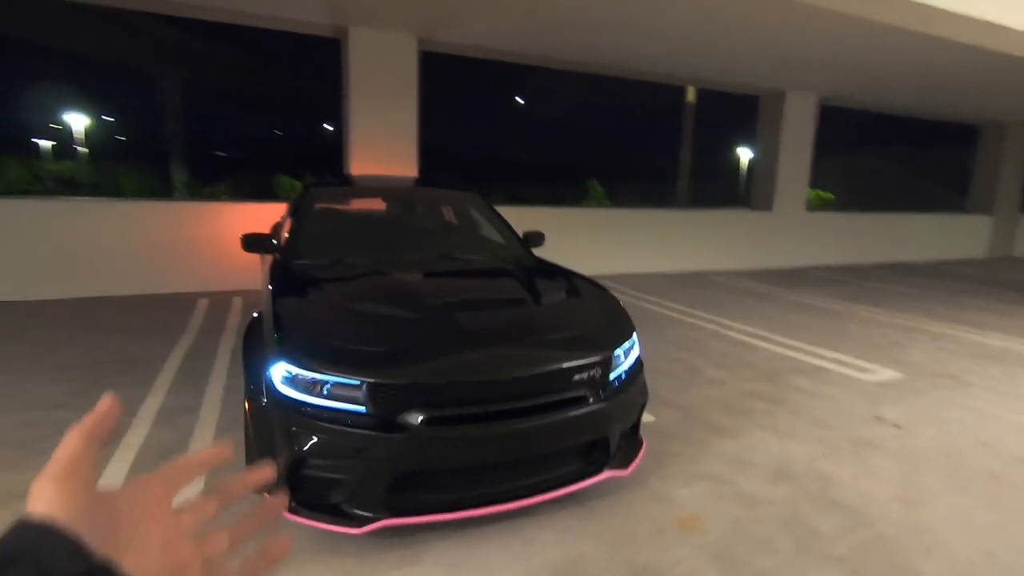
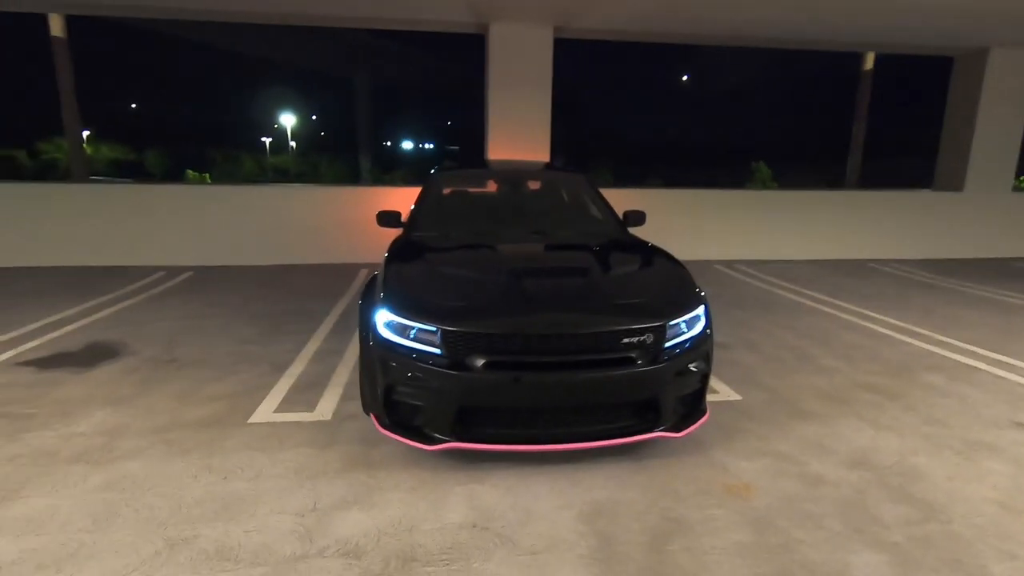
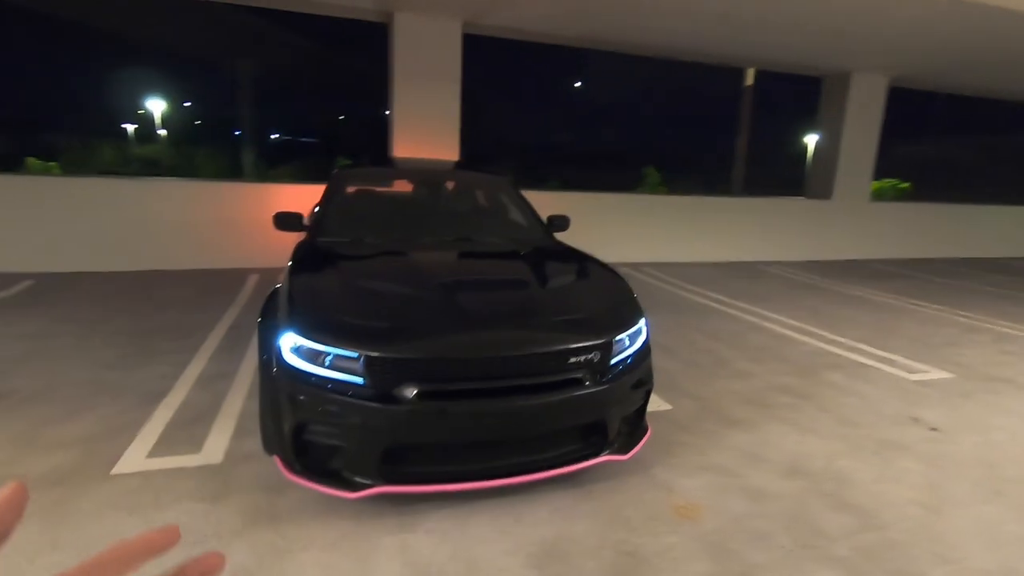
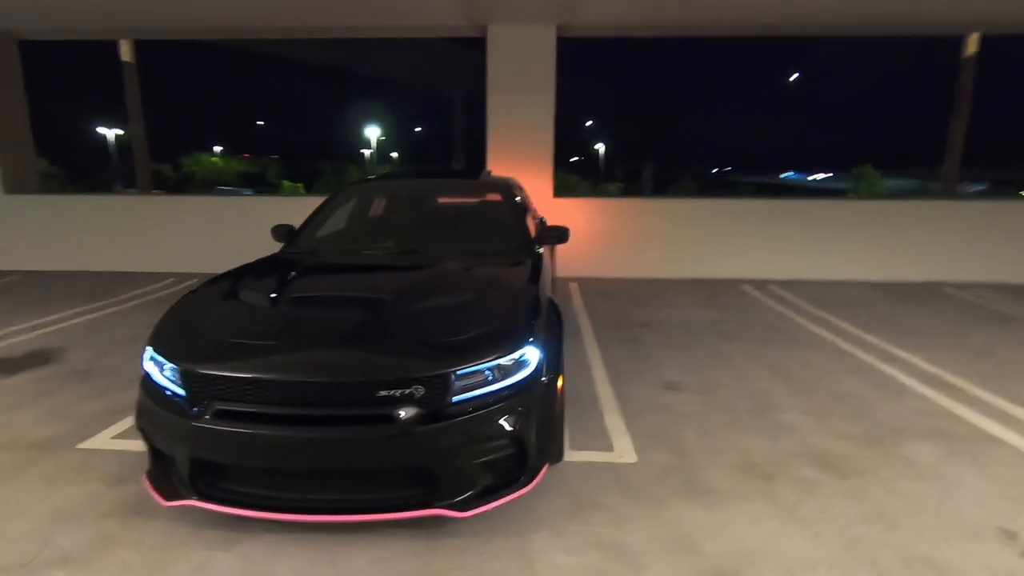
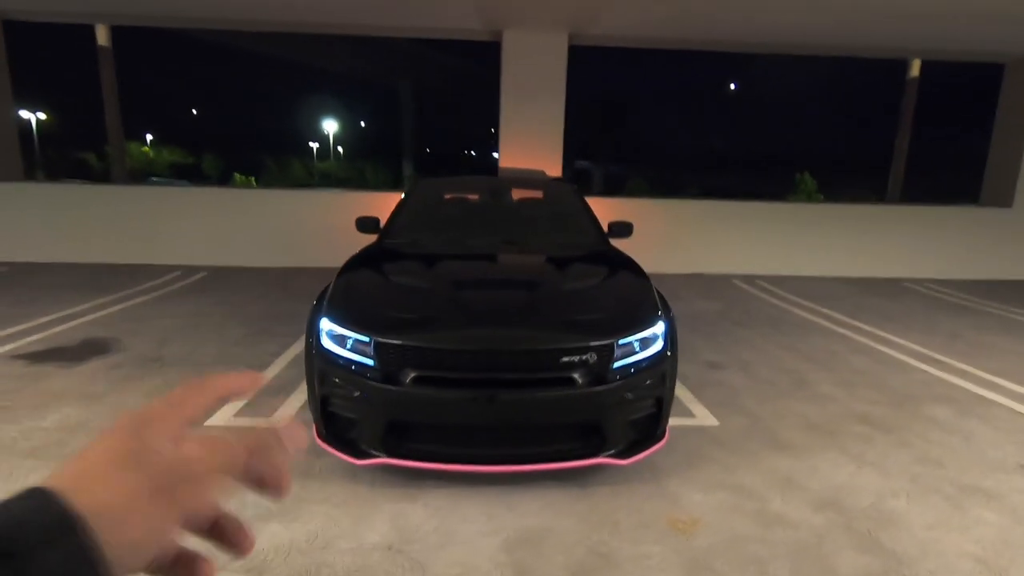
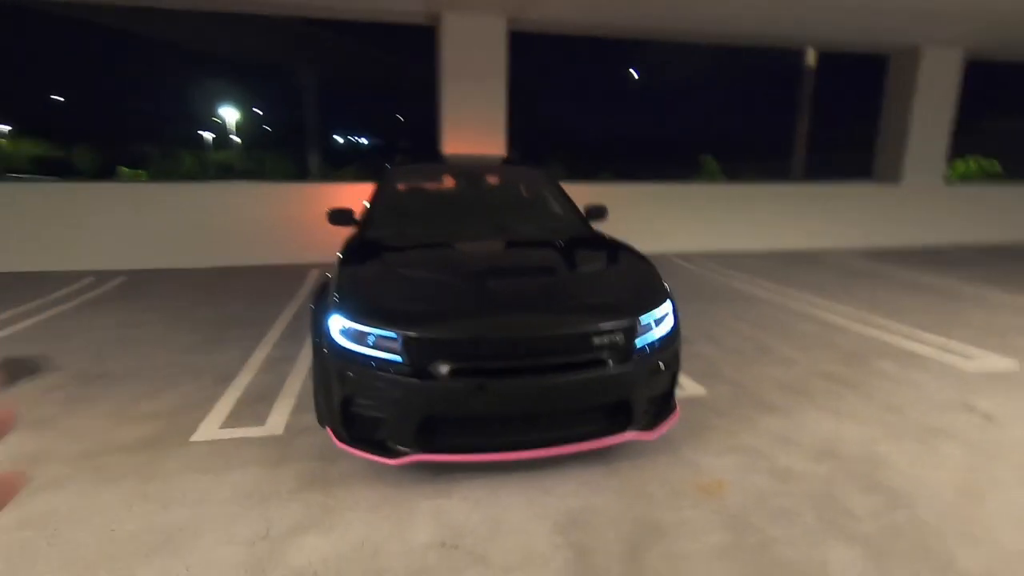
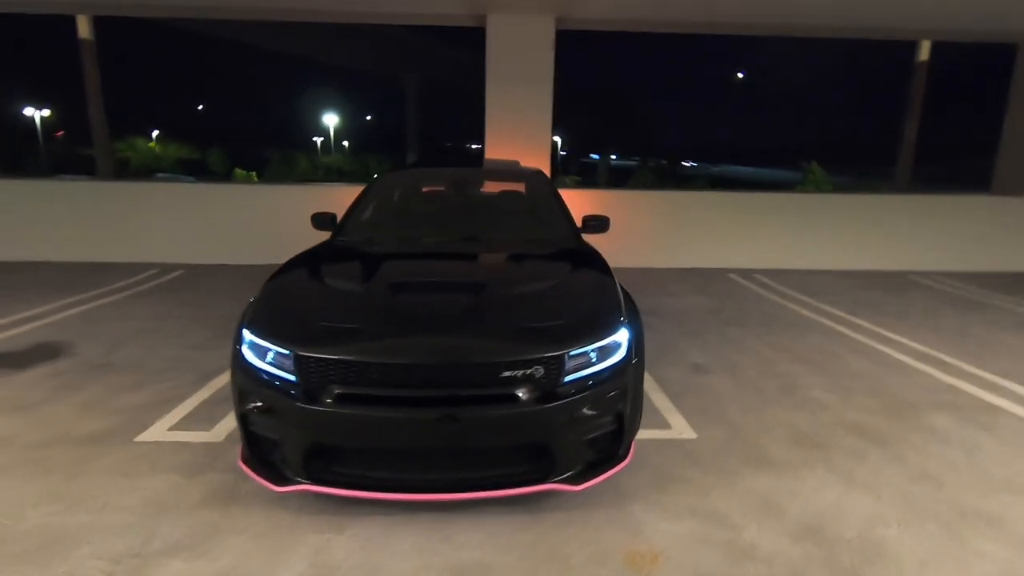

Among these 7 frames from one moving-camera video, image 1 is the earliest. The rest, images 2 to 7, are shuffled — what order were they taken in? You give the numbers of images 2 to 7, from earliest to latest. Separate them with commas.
3, 6, 2, 5, 7, 4
